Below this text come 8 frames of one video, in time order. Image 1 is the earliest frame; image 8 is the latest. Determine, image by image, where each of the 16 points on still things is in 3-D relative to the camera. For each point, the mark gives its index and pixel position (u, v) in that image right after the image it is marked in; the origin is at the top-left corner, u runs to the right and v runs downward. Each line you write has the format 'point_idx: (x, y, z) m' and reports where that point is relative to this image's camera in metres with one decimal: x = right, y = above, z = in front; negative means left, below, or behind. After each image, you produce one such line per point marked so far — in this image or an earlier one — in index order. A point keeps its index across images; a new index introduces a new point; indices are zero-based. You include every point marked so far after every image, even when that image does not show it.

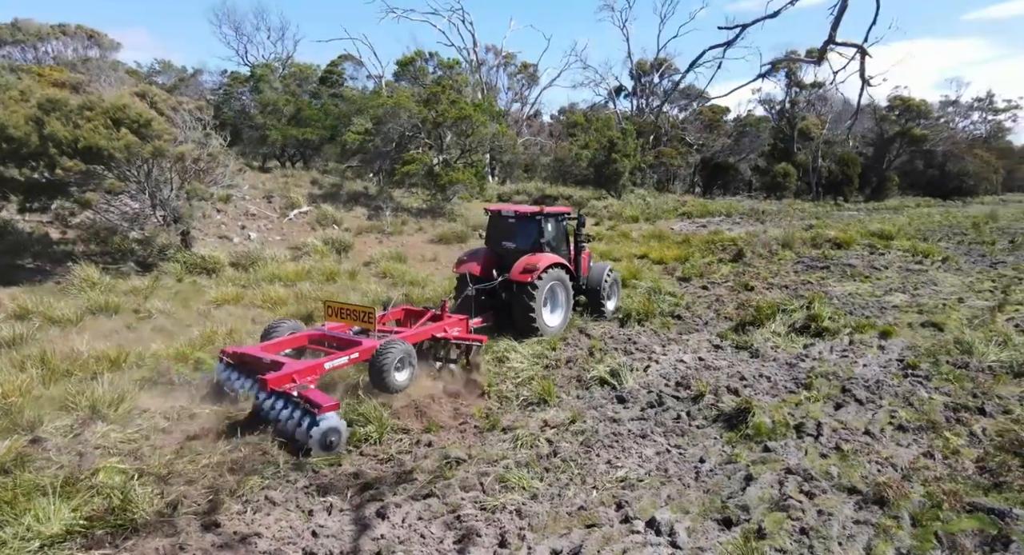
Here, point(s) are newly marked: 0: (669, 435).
0: (+1.0, -1.0, +3.4) m
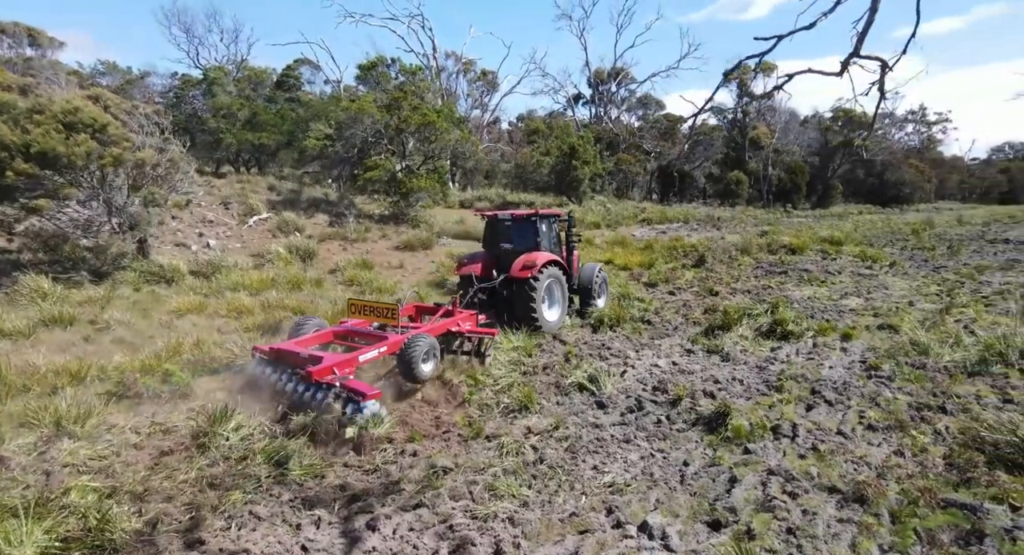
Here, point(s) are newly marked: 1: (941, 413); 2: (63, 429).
0: (+0.9, -1.0, +3.4) m
1: (+3.2, -1.0, +4.3) m
2: (-2.3, -0.8, +2.9) m
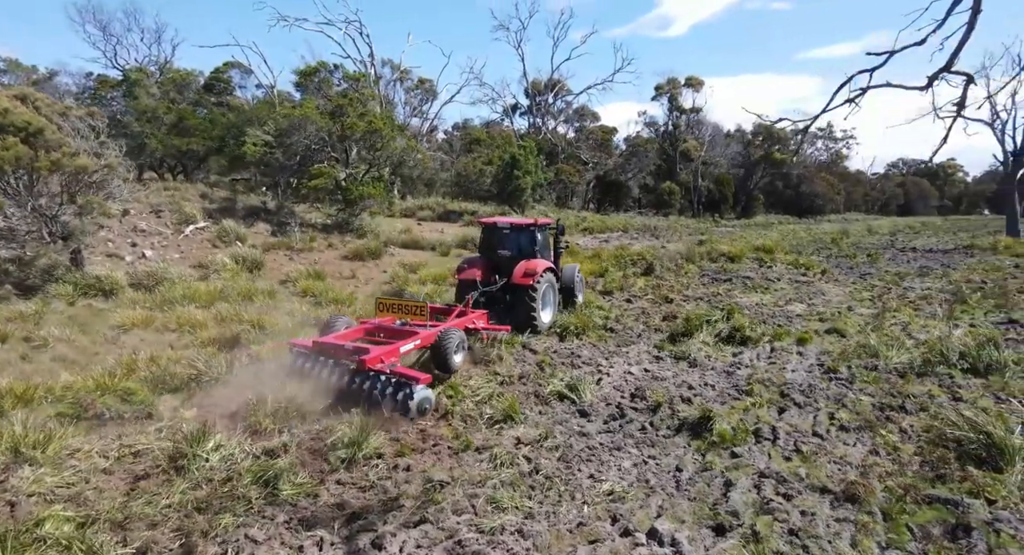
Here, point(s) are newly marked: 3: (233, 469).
0: (+0.8, -1.0, +3.5) m
1: (+3.1, -1.1, +4.5) m
2: (-2.3, -0.9, +2.7) m
3: (-1.3, -0.9, +2.7) m
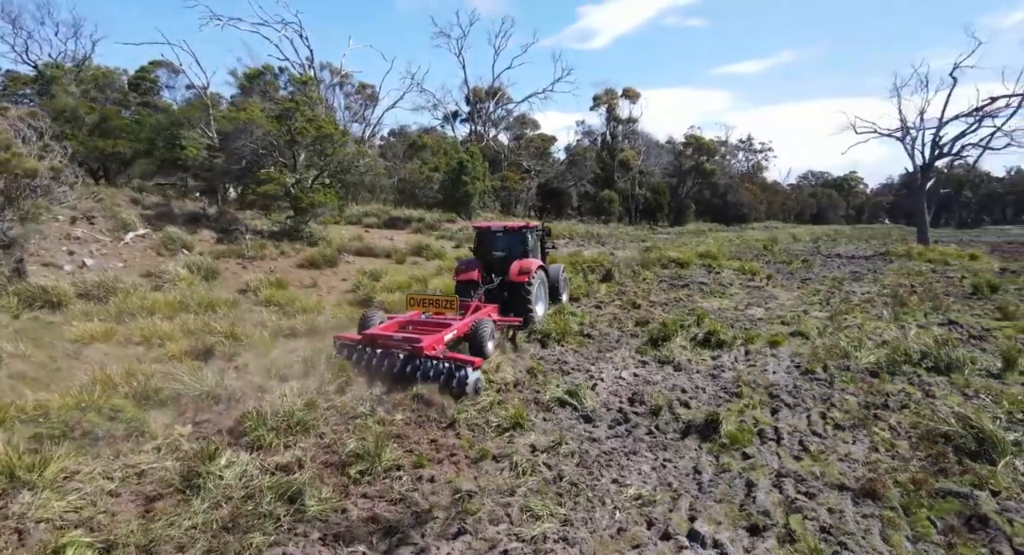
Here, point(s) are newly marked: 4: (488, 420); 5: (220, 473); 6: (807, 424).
0: (+0.9, -1.1, +3.5) m
1: (+3.1, -1.1, +4.7) m
2: (-2.2, -0.9, +2.5) m
3: (-1.2, -1.0, +2.6) m
4: (-0.2, -1.0, +3.9) m
5: (-1.4, -0.9, +2.6) m
6: (+2.2, -1.1, +4.2) m
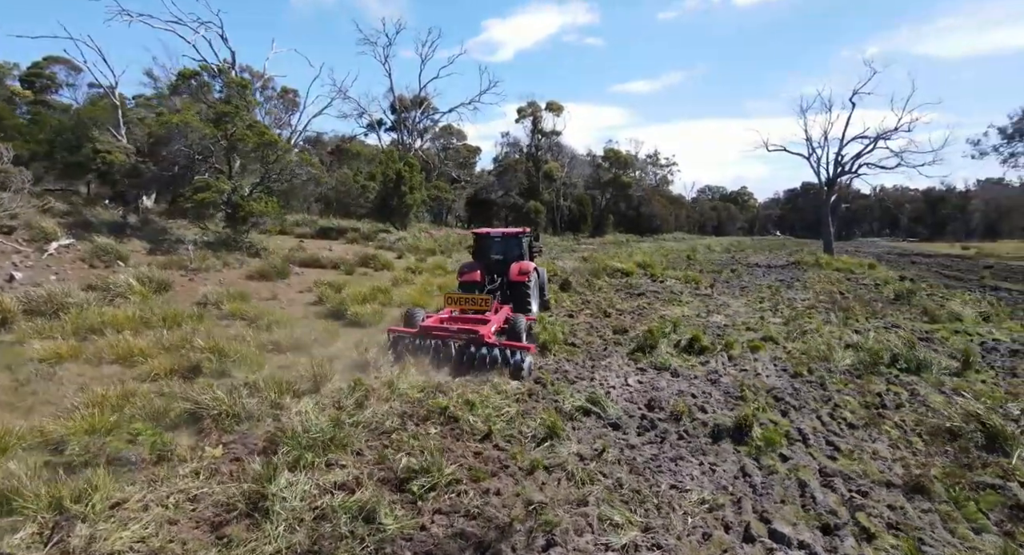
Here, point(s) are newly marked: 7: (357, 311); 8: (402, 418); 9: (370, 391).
0: (+1.2, -1.1, +3.6) m
1: (+3.2, -1.2, +5.0) m
2: (-1.8, -0.9, +2.3) m
3: (-0.8, -1.0, +2.4) m
4: (+0.1, -1.1, +3.9) m
5: (-1.0, -1.0, +2.5) m
6: (+2.4, -1.1, +4.3) m
7: (-2.7, -0.5, +9.0) m
8: (-0.8, -1.0, +4.1) m
9: (-1.2, -1.0, +4.8) m
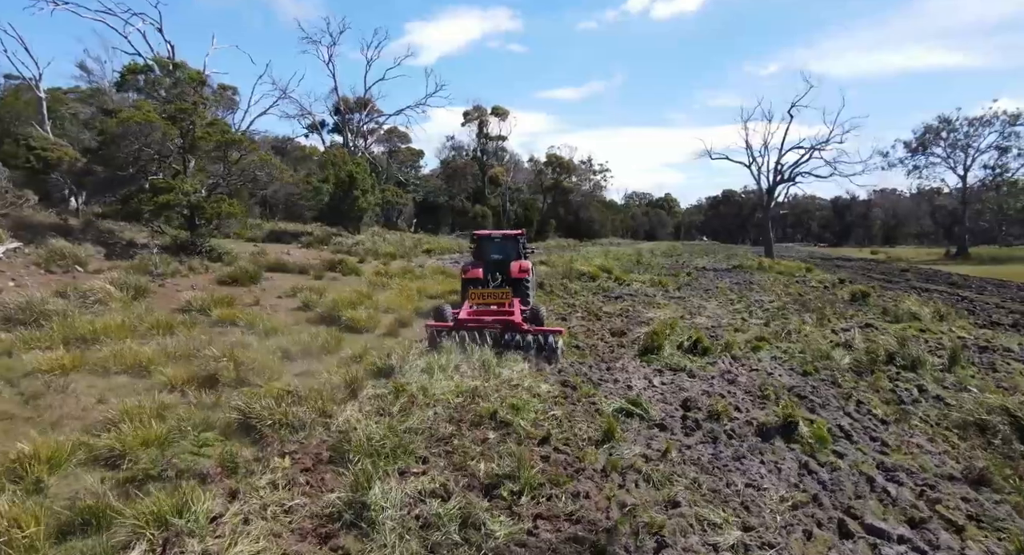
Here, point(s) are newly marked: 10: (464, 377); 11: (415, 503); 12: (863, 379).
0: (+1.6, -1.1, +3.6) m
1: (+3.6, -1.2, +5.1) m
2: (-1.3, -1.0, +2.2) m
3: (-0.4, -1.0, +2.4) m
4: (+0.5, -1.1, +3.9) m
5: (-0.6, -1.0, +2.4) m
6: (+2.8, -1.2, +4.5) m
7: (-2.6, -0.6, +8.9) m
8: (-0.4, -1.1, +4.0) m
9: (-0.8, -1.0, +4.7) m
10: (-0.5, -1.0, +5.9) m
11: (-0.4, -1.0, +2.5) m
12: (+4.2, -1.2, +6.7) m
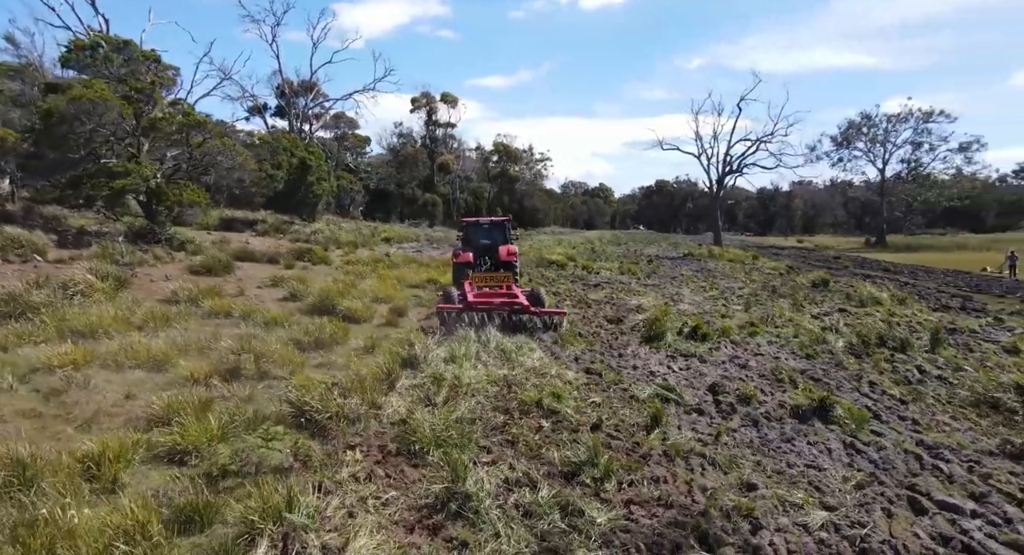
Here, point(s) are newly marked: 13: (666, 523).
0: (+1.9, -1.1, +3.8) m
1: (+3.9, -1.1, +5.4) m
2: (-0.9, -1.0, +2.2) m
3: (0.0, -1.0, +2.5) m
4: (+0.8, -1.0, +4.0) m
5: (-0.1, -1.0, +2.5) m
6: (+3.1, -1.1, +4.7) m
7: (-2.5, -0.4, +8.8) m
8: (-0.1, -1.0, +4.1) m
9: (-0.5, -0.9, +4.8) m
10: (-0.2, -0.9, +5.9) m
11: (0.0, -1.0, +2.6) m
12: (+4.4, -1.0, +7.0) m
13: (+0.6, -1.1, +2.4) m
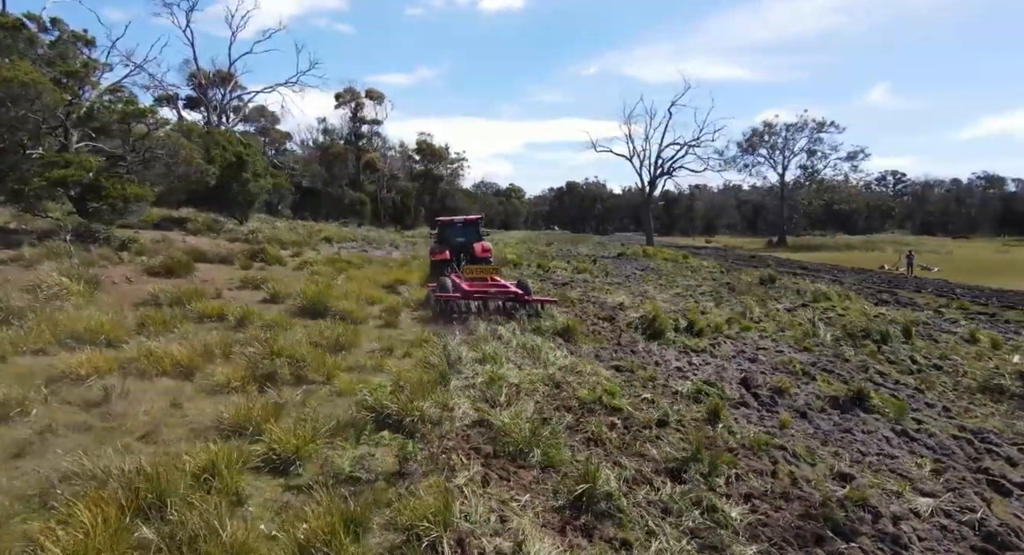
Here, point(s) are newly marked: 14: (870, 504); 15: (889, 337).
0: (+2.4, -1.1, +4.0) m
1: (+4.2, -1.0, +5.8) m
2: (-0.3, -1.0, +2.2) m
3: (+0.7, -1.0, +2.6) m
4: (+1.3, -1.0, +4.2) m
5: (+0.5, -1.0, +2.6) m
6: (+3.5, -1.0, +5.0) m
7: (-2.3, -0.4, +8.7) m
8: (+0.4, -1.0, +4.2) m
9: (-0.1, -0.9, +4.8) m
10: (+0.1, -0.9, +6.0) m
11: (+0.6, -1.0, +2.7) m
12: (+4.7, -1.0, +7.4) m
13: (+1.3, -1.1, +2.6) m
14: (+1.6, -1.1, +2.7) m
15: (+6.2, -1.0, +9.0) m
